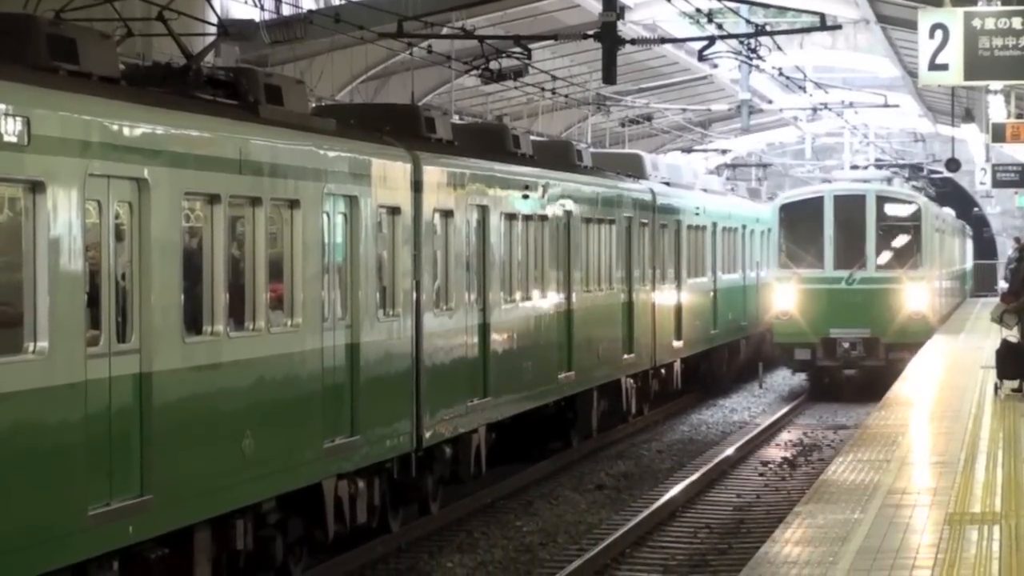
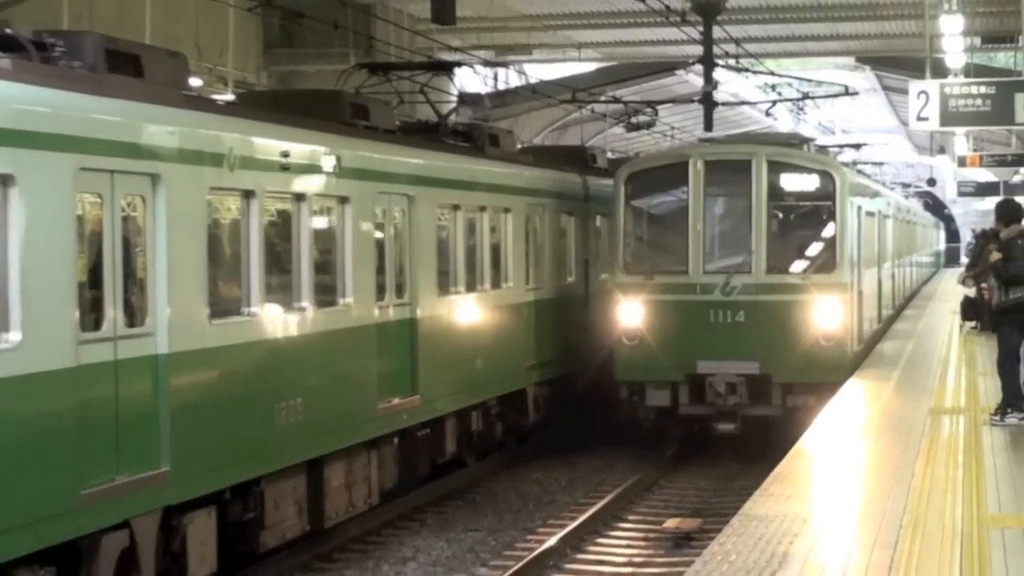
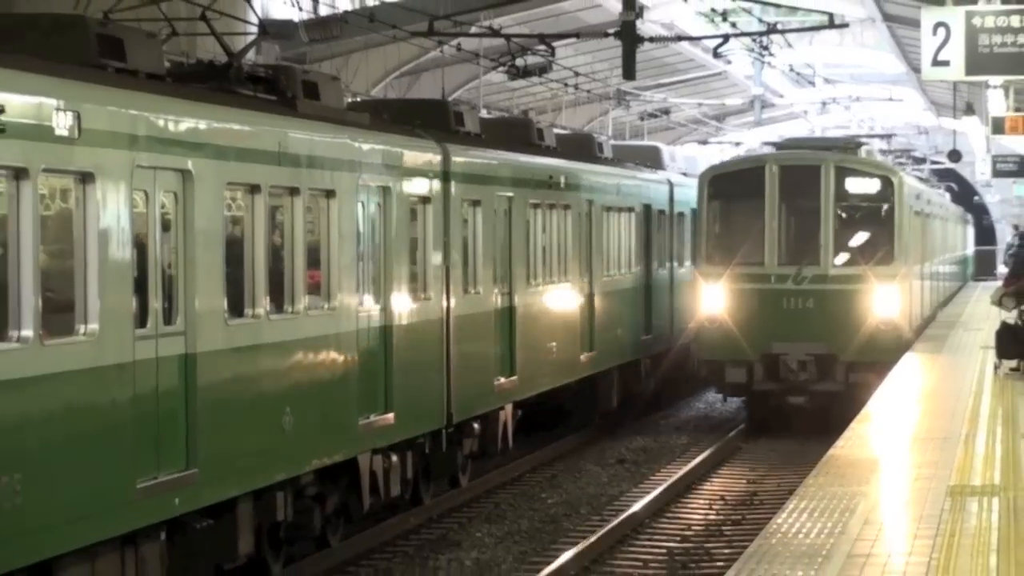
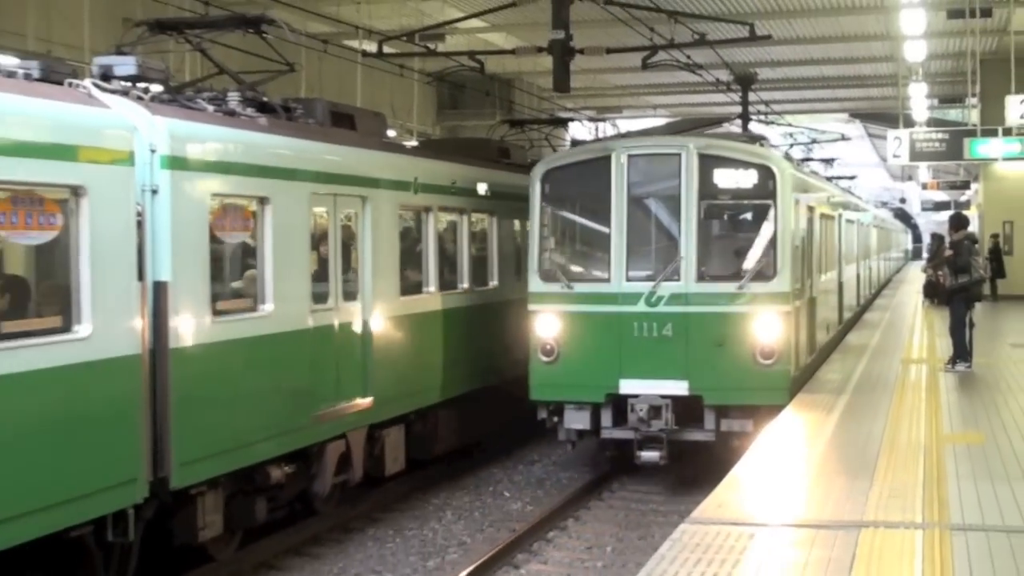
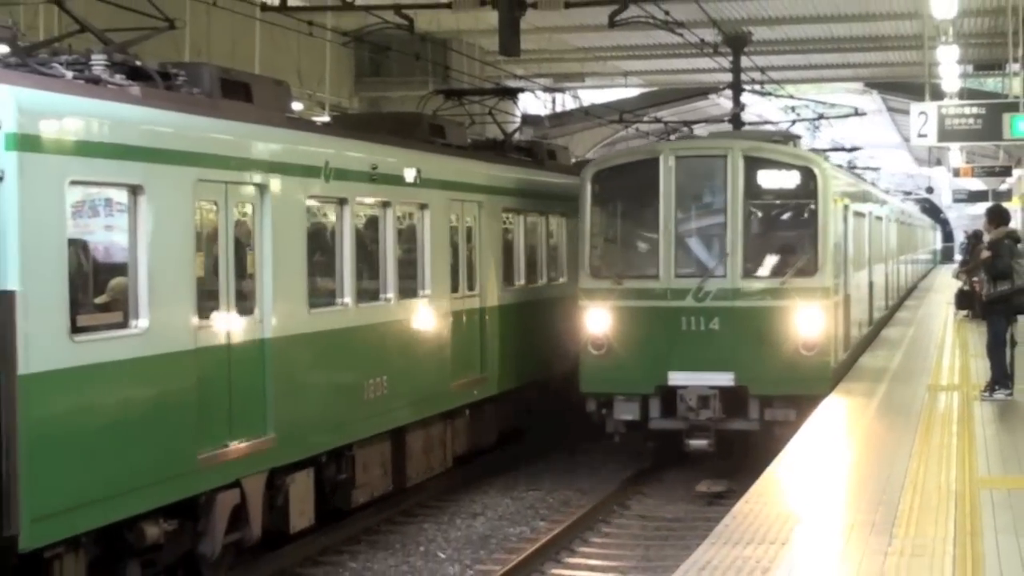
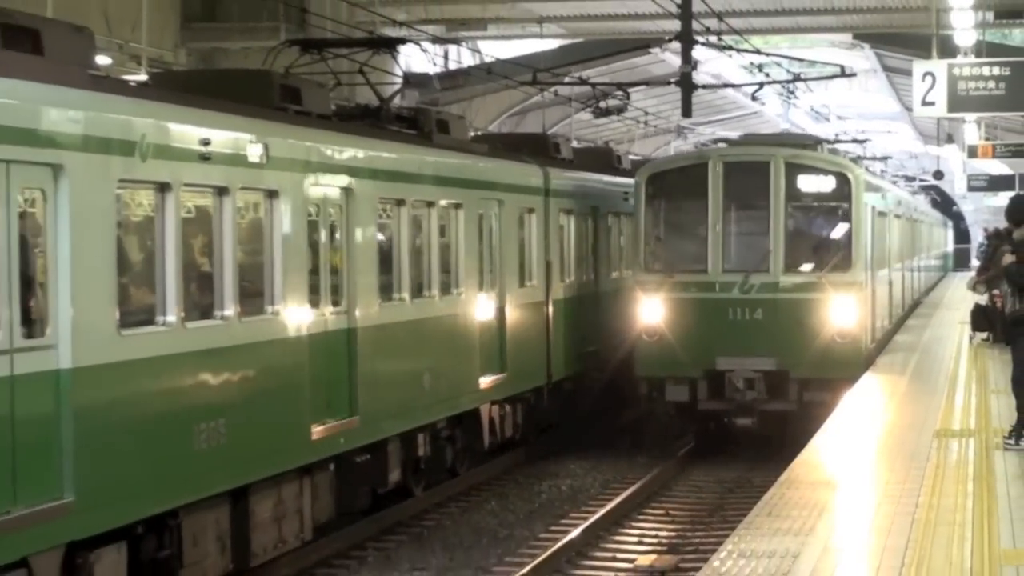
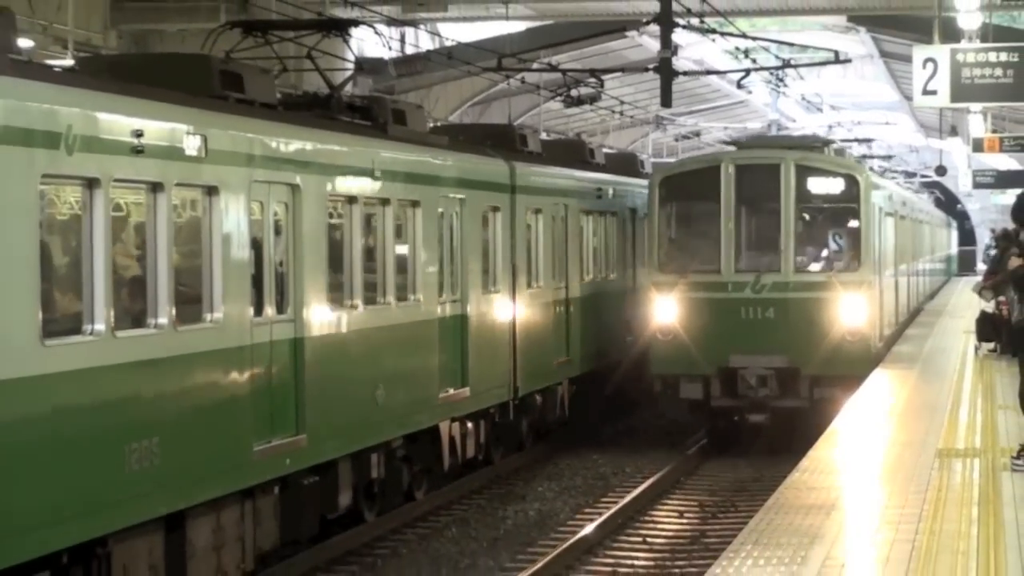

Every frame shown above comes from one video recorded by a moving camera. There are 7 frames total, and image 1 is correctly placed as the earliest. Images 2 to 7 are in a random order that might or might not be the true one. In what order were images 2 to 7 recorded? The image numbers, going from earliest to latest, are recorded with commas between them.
3, 7, 6, 2, 5, 4
